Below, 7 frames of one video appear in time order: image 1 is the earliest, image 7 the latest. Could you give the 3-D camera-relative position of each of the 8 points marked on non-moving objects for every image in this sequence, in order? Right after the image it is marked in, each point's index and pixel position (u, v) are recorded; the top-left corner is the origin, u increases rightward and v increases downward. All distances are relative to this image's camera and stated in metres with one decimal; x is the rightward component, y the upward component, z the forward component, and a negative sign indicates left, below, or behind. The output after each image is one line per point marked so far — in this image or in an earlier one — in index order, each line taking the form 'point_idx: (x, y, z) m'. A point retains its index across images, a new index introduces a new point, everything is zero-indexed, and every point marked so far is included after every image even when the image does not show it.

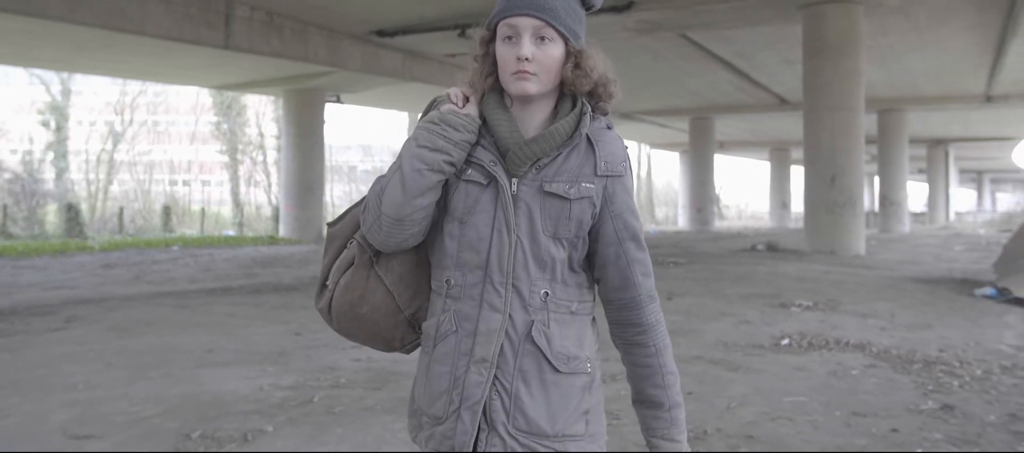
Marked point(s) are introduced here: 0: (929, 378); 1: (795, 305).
0: (+2.9, -1.1, +5.4) m
1: (+3.4, -0.9, +9.3) m
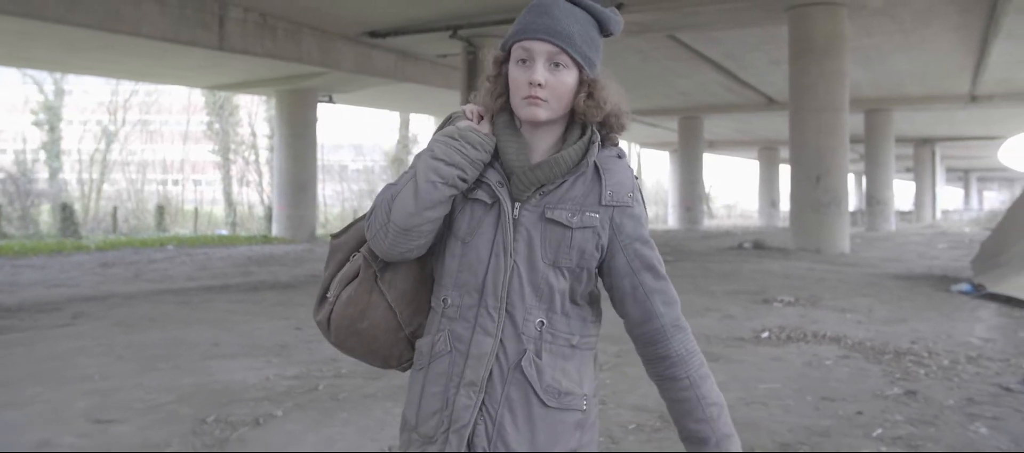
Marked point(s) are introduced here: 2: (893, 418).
0: (+2.9, -1.0, +5.8) m
1: (+3.3, -0.9, +9.6) m
2: (+2.0, -1.0, +4.1) m
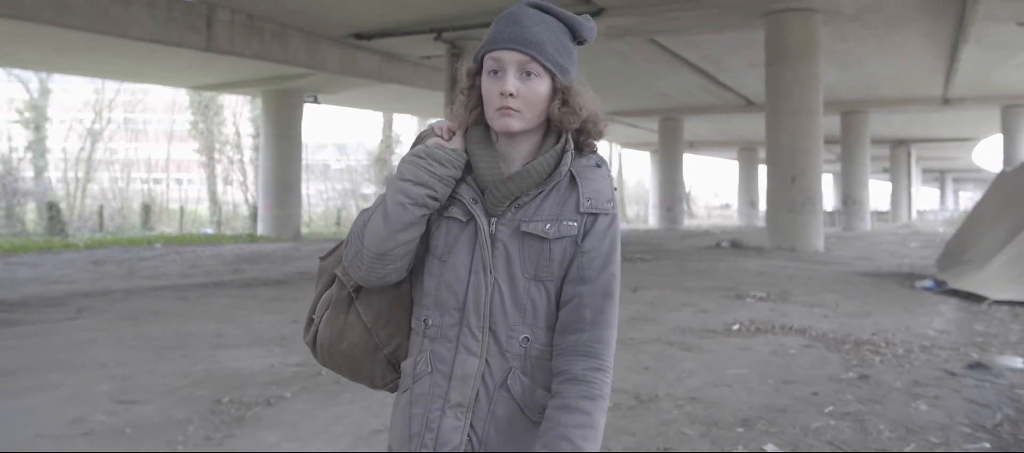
0: (+2.8, -1.0, +6.2) m
1: (+3.1, -0.9, +10.1) m
2: (+2.0, -1.0, +4.6) m
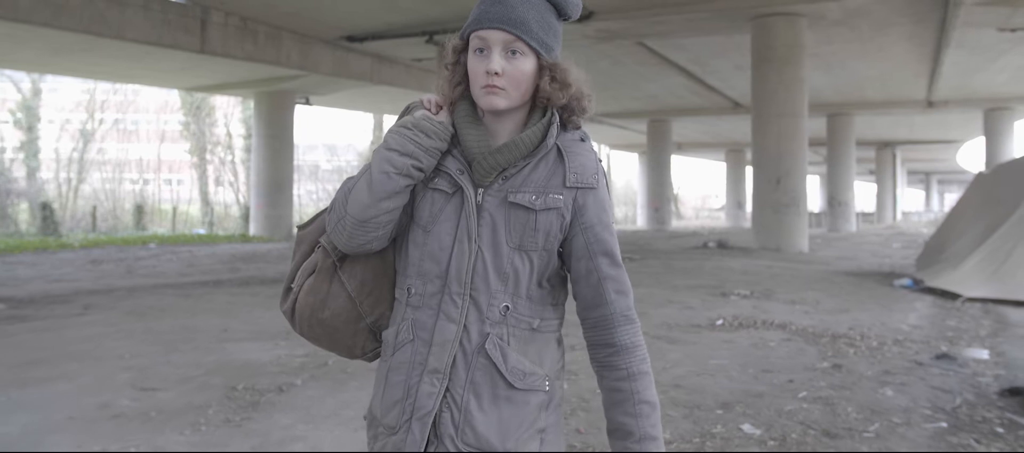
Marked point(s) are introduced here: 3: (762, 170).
0: (+2.7, -1.0, +6.6) m
1: (+3.0, -0.9, +10.4) m
2: (+1.9, -1.0, +4.9) m
3: (+5.3, +1.2, +16.3) m
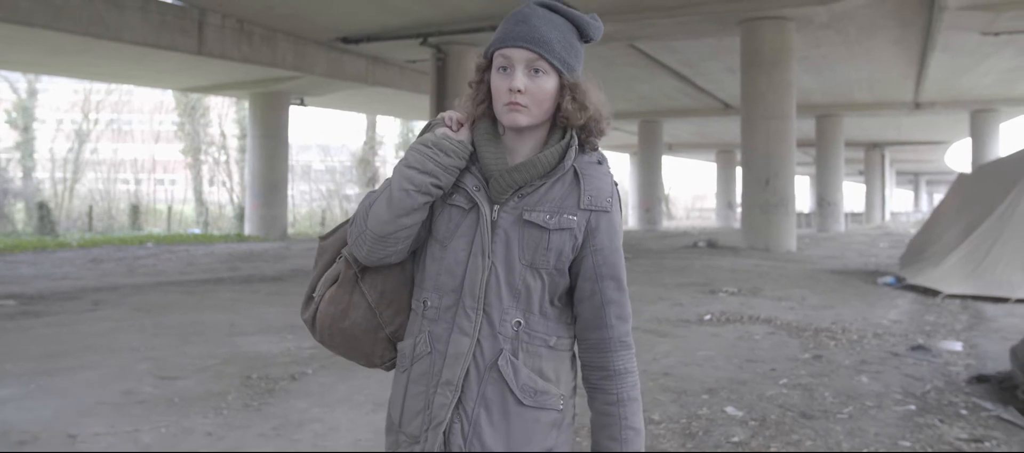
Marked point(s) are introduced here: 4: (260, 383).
0: (+2.7, -1.0, +6.9) m
1: (+2.9, -0.9, +10.7) m
2: (+1.9, -1.0, +5.2) m
3: (+5.1, +1.2, +16.6) m
4: (-1.5, -0.9, +4.7) m
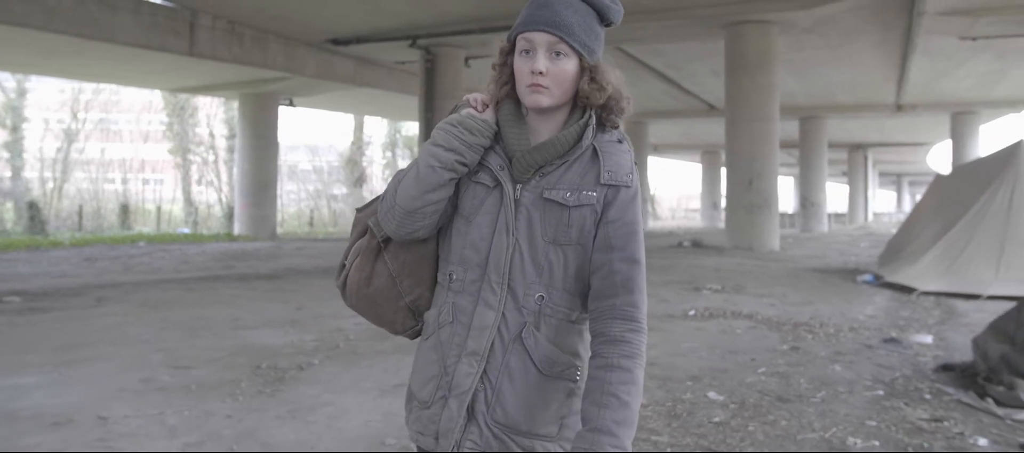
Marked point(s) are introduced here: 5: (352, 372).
0: (+2.6, -1.0, +7.2) m
1: (+2.8, -0.9, +11.1) m
2: (+1.9, -1.0, +5.6) m
3: (+4.9, +1.2, +17.0) m
4: (-1.5, -0.9, +4.9) m
5: (-1.0, -0.9, +4.9) m
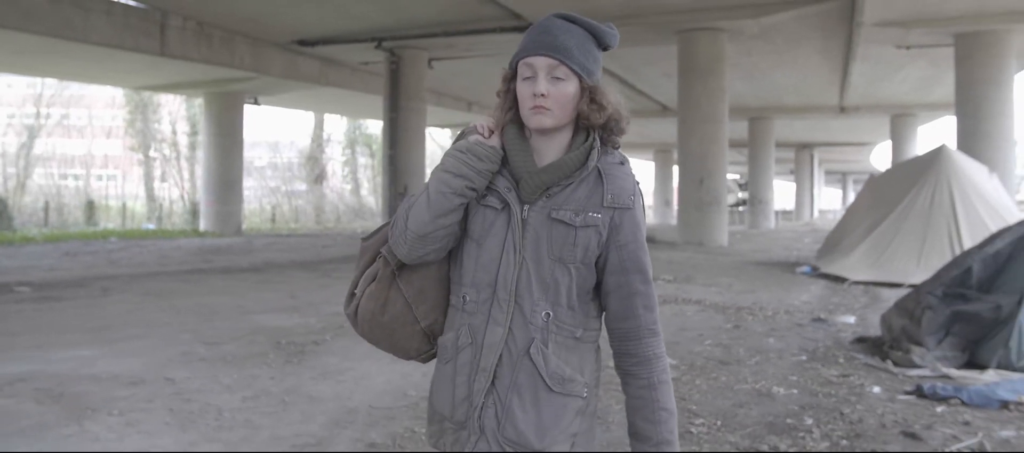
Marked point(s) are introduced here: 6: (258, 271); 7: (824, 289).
0: (+2.4, -1.0, +8.3) m
1: (+2.3, -0.8, +12.1) m
2: (+1.8, -0.9, +6.6) m
3: (+4.1, +1.3, +18.1) m
4: (-1.6, -0.9, +5.7) m
5: (-1.1, -0.9, +5.8) m
6: (-3.9, -0.7, +12.0) m
7: (+4.5, -0.9, +11.2) m
